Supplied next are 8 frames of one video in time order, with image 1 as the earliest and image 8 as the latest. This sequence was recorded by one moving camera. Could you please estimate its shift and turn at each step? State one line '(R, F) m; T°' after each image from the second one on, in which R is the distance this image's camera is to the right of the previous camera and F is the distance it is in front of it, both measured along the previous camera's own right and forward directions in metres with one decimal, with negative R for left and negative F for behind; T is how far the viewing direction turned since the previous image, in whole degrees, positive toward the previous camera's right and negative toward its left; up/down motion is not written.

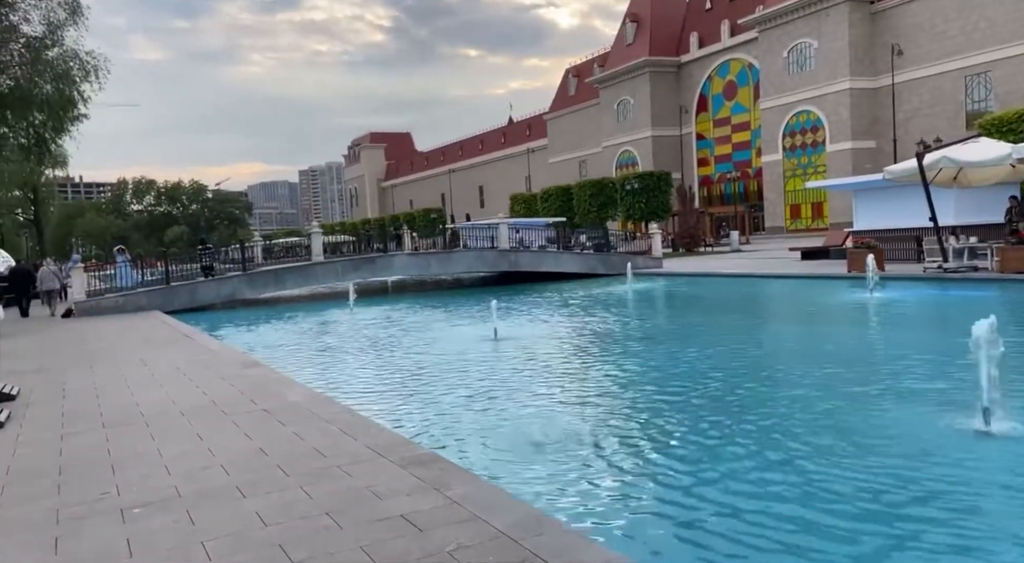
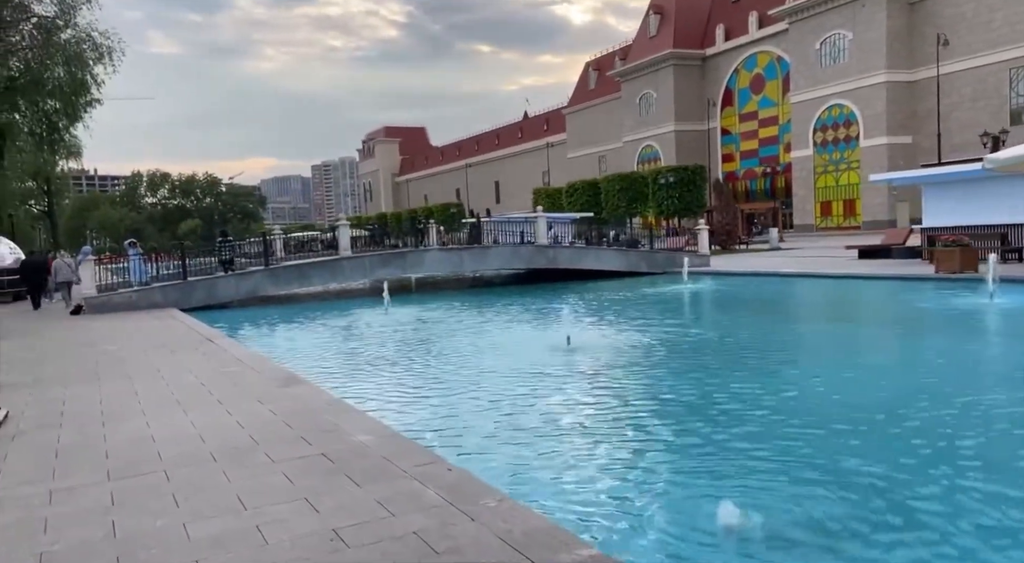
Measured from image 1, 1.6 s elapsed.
(-0.6, +1.3) m; -1°
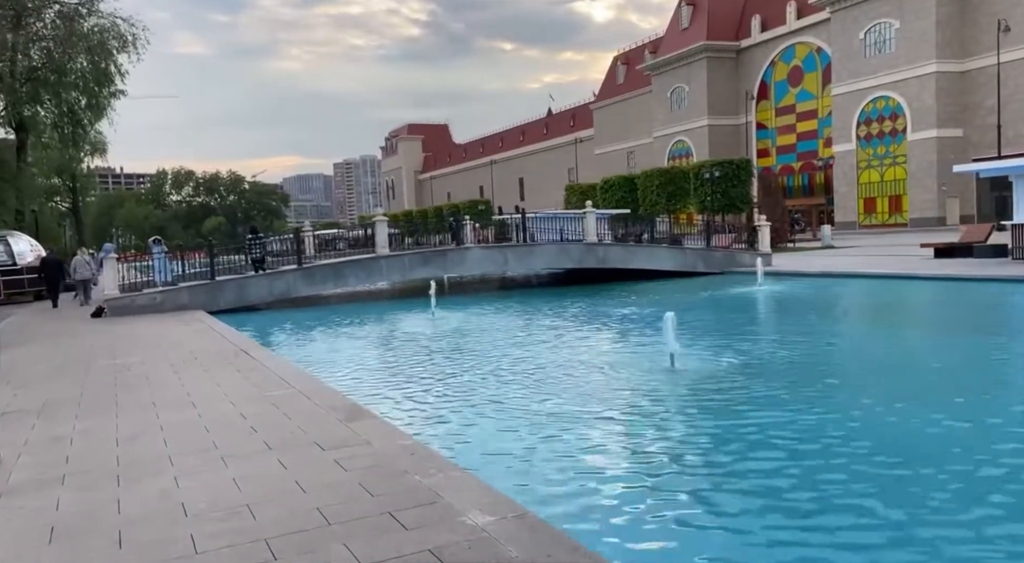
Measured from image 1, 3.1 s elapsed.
(-0.5, +1.2) m; -1°
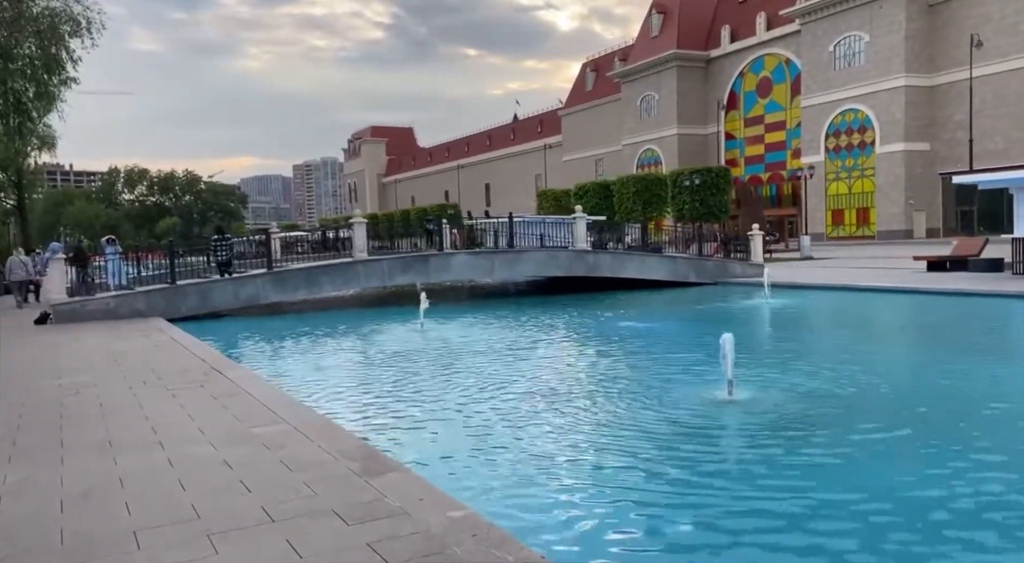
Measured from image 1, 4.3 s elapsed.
(-0.5, +1.0) m; +3°
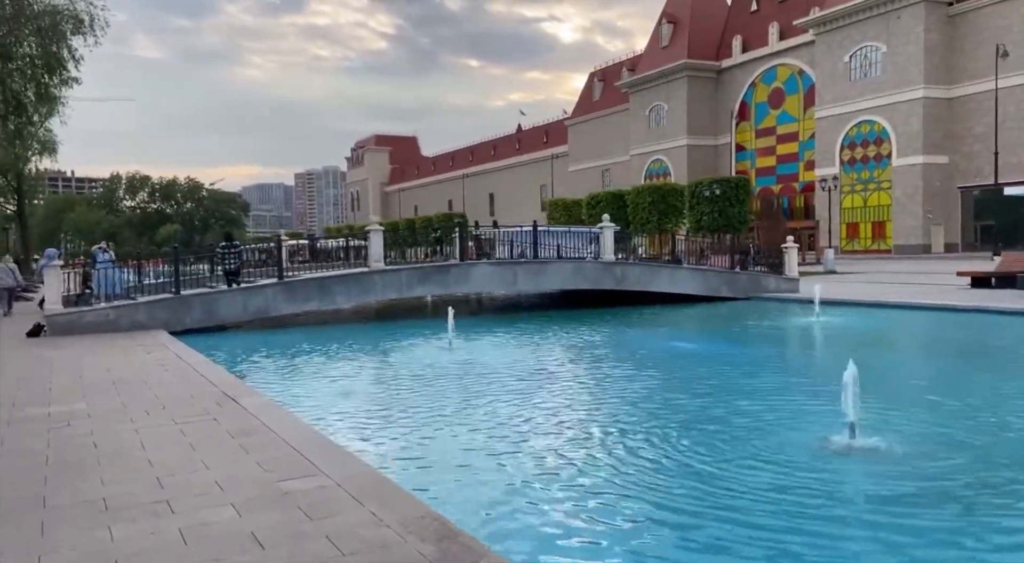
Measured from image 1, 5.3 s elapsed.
(-0.4, +0.9) m; 0°
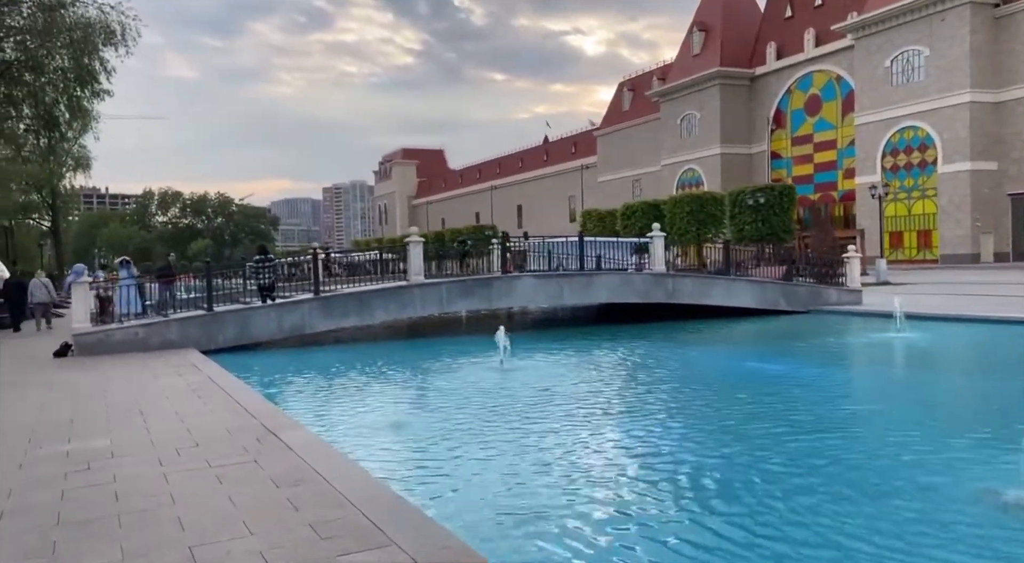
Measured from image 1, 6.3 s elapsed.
(-0.3, +0.8) m; -2°
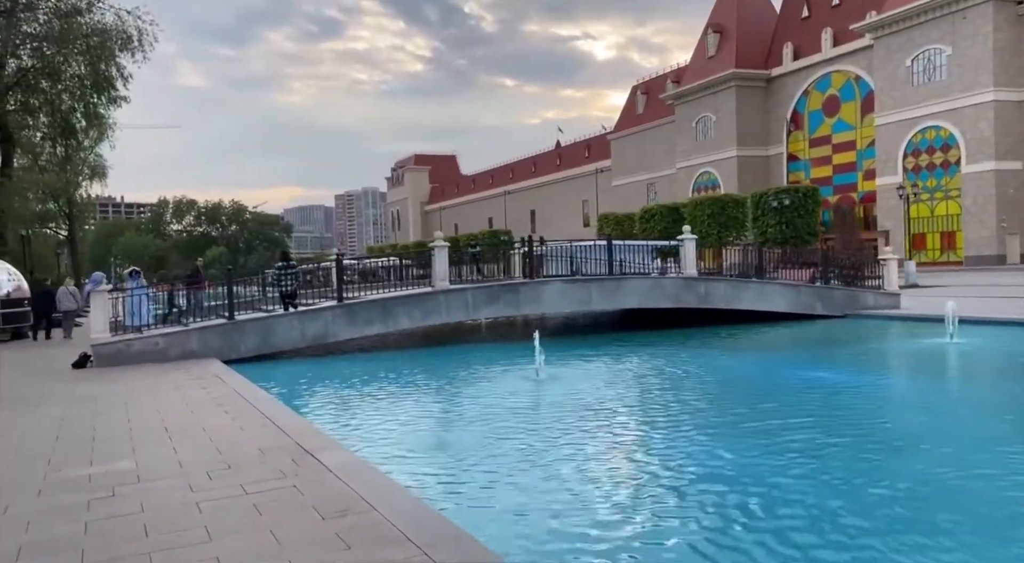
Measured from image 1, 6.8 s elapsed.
(-0.2, +0.4) m; -1°
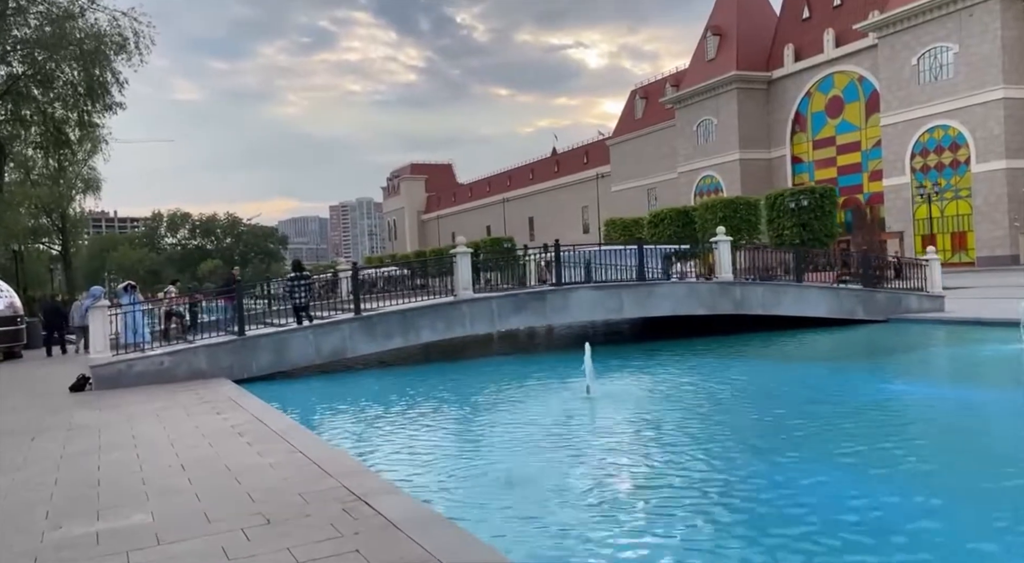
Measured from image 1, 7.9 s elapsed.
(-0.5, +0.8) m; 0°
